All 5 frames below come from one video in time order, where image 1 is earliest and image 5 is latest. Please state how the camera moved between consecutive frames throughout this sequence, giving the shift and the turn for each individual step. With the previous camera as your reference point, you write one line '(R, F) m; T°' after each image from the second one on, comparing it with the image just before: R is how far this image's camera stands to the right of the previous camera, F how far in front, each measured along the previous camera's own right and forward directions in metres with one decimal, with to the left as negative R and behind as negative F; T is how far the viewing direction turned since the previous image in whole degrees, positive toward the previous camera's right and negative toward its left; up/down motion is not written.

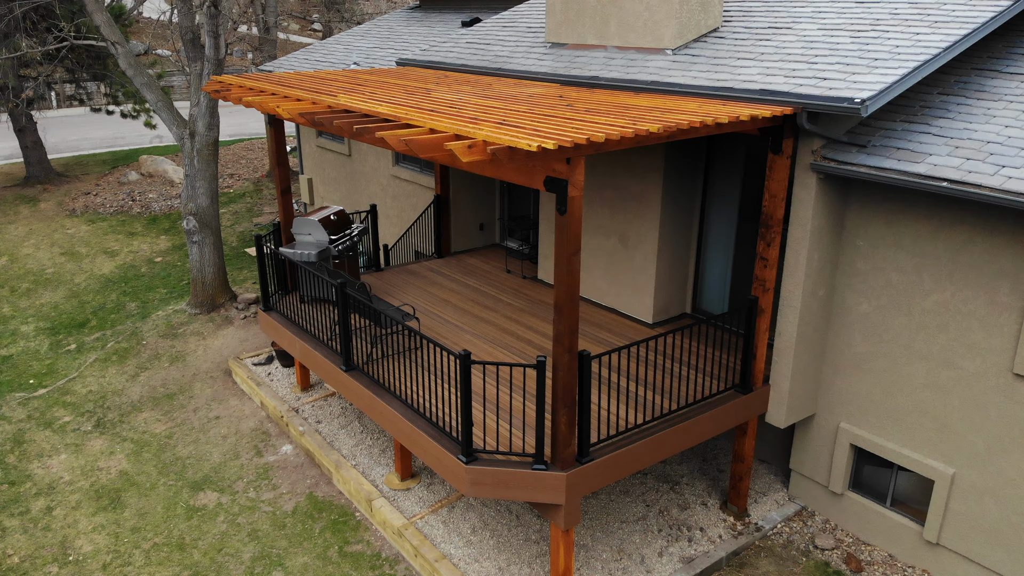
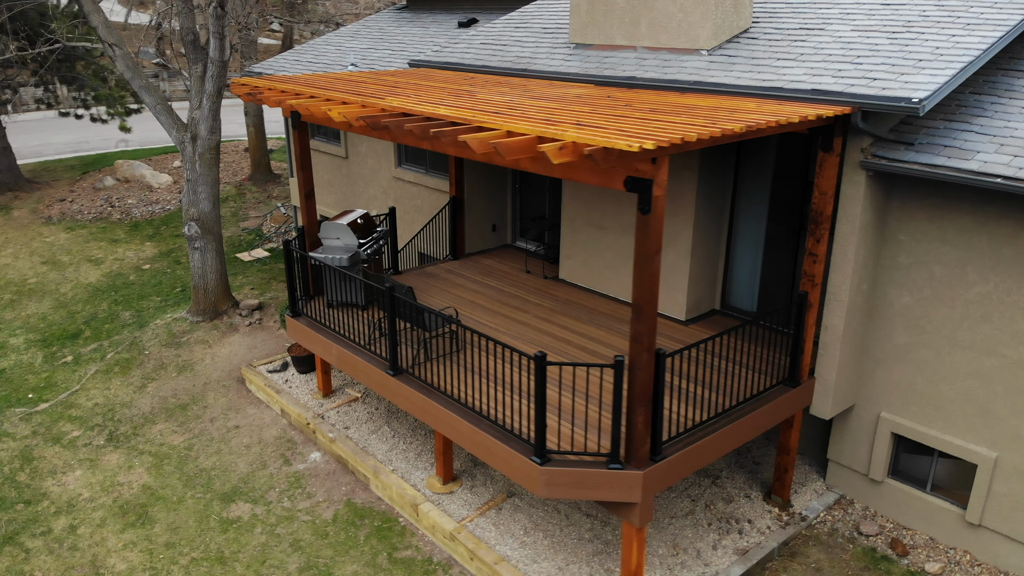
(-0.9, 0.0) m; +3°
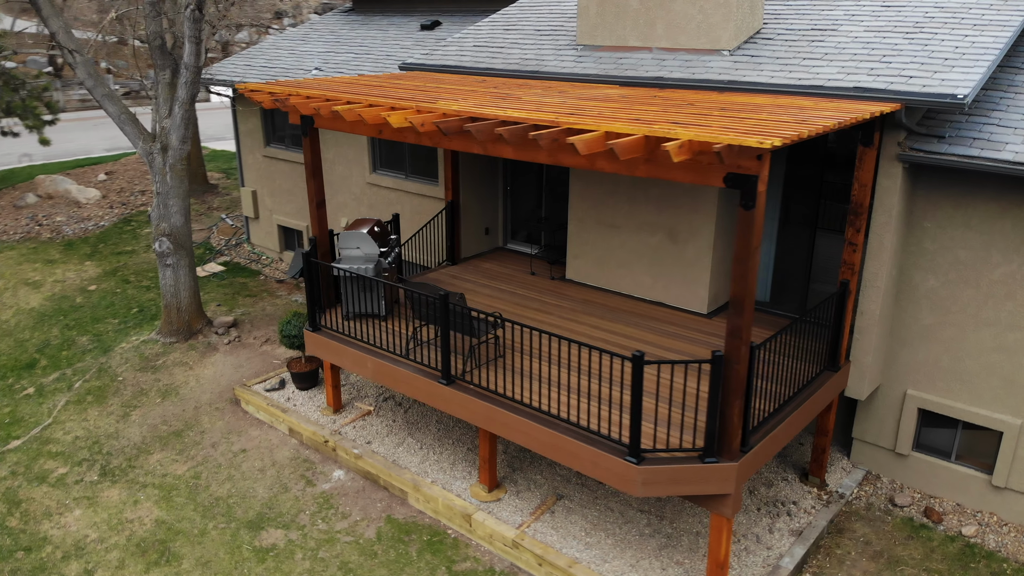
(-1.4, +0.1) m; +7°
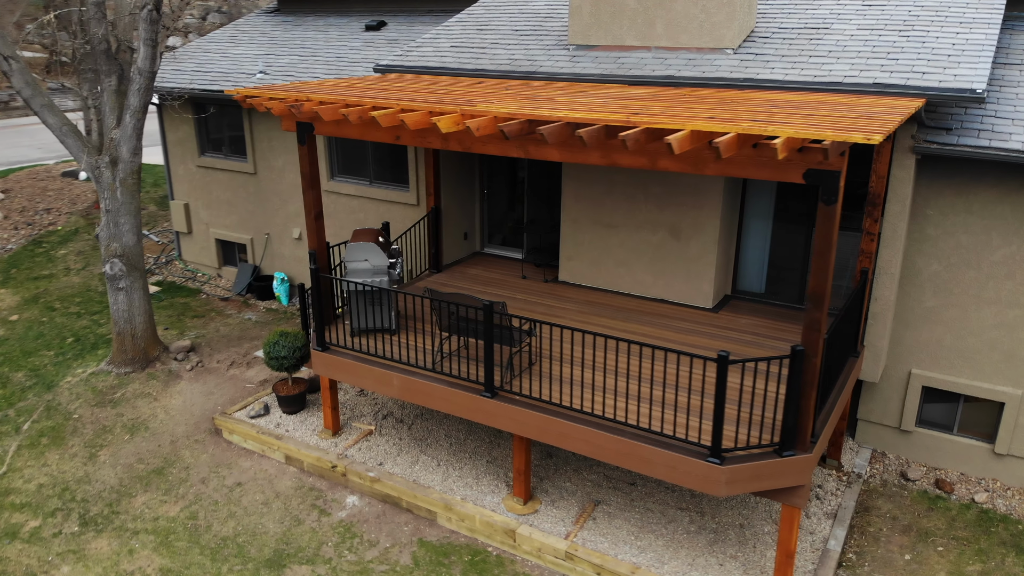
(-1.3, +0.3) m; +8°
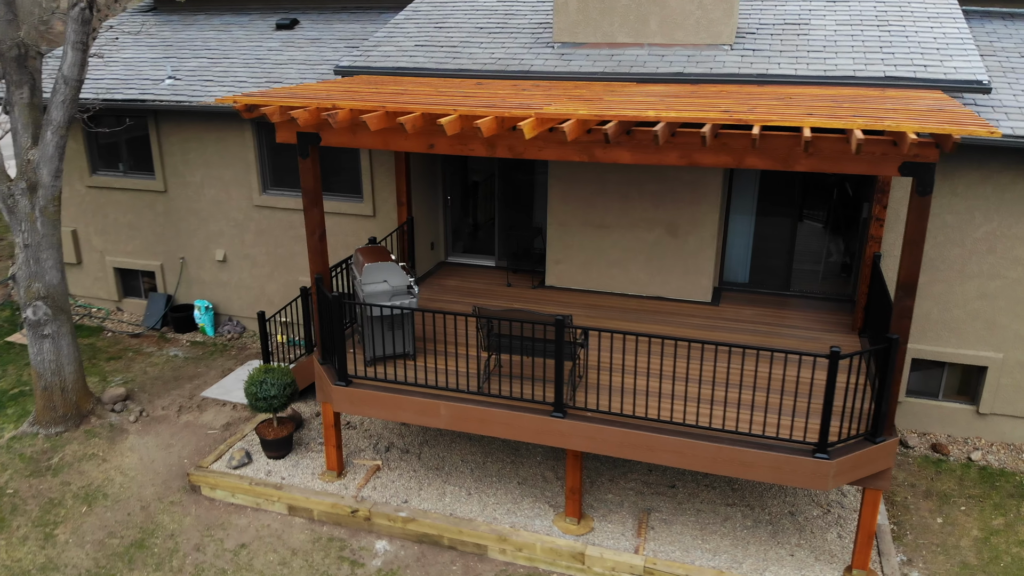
(-1.8, +0.6) m; +12°
